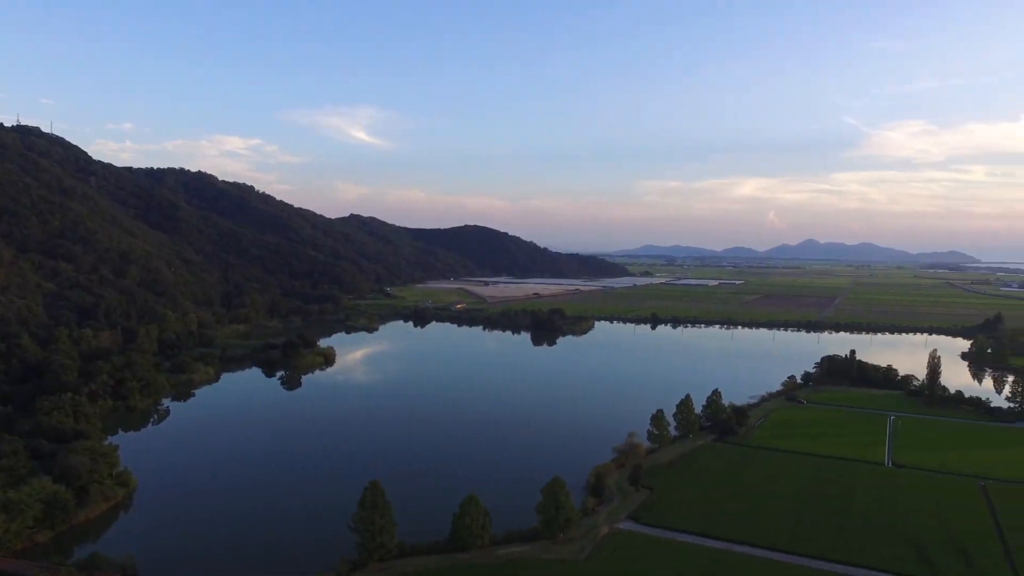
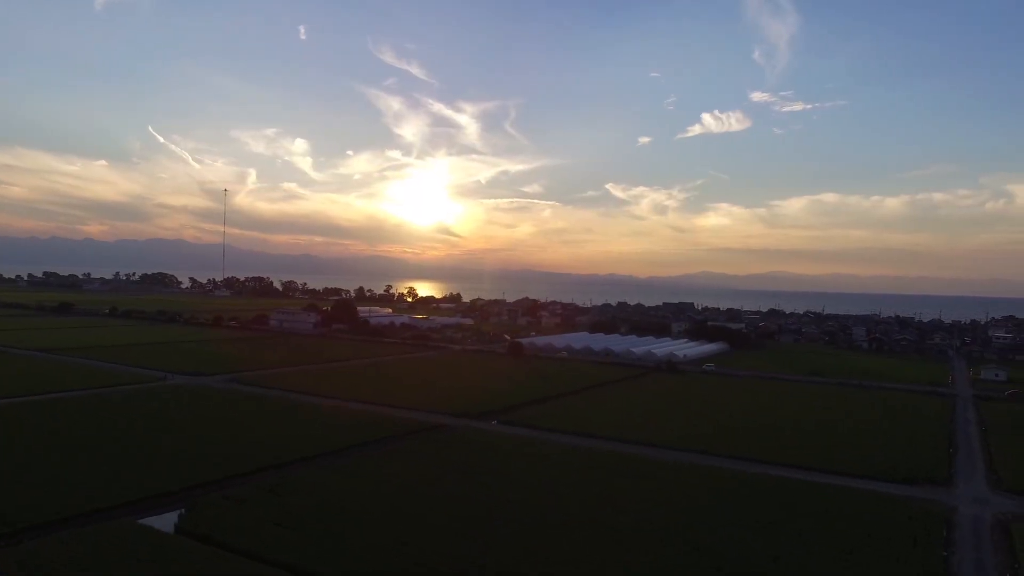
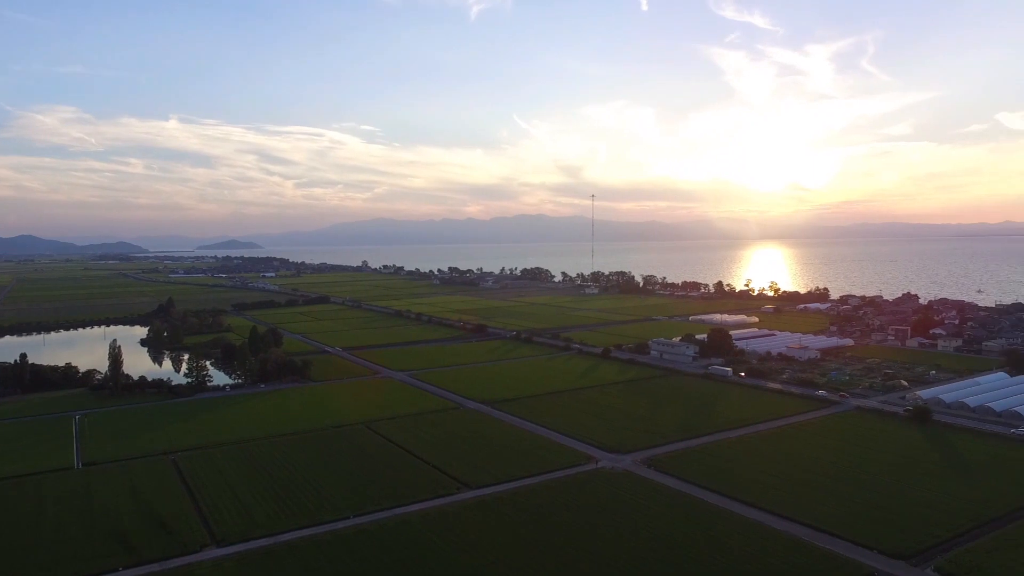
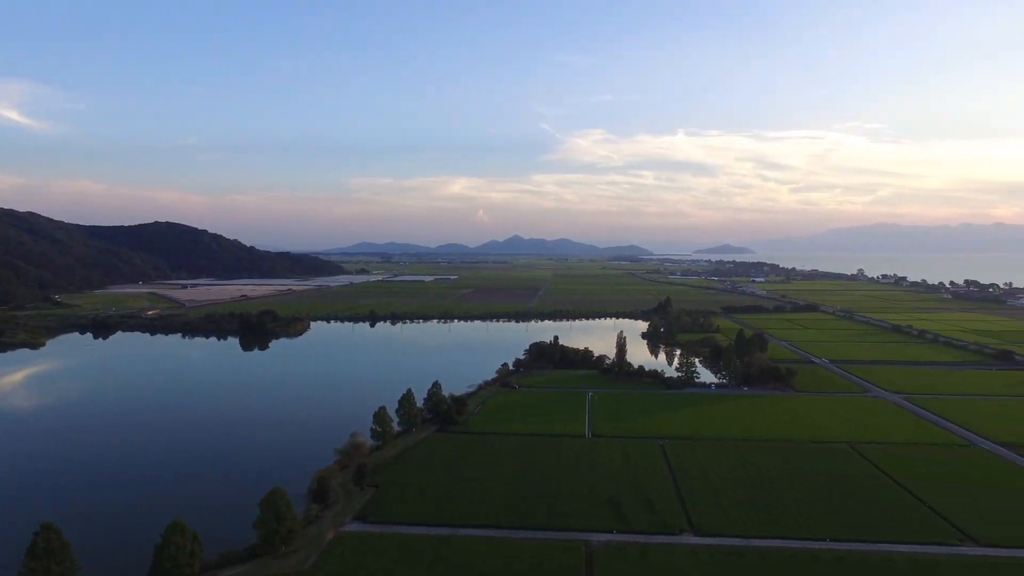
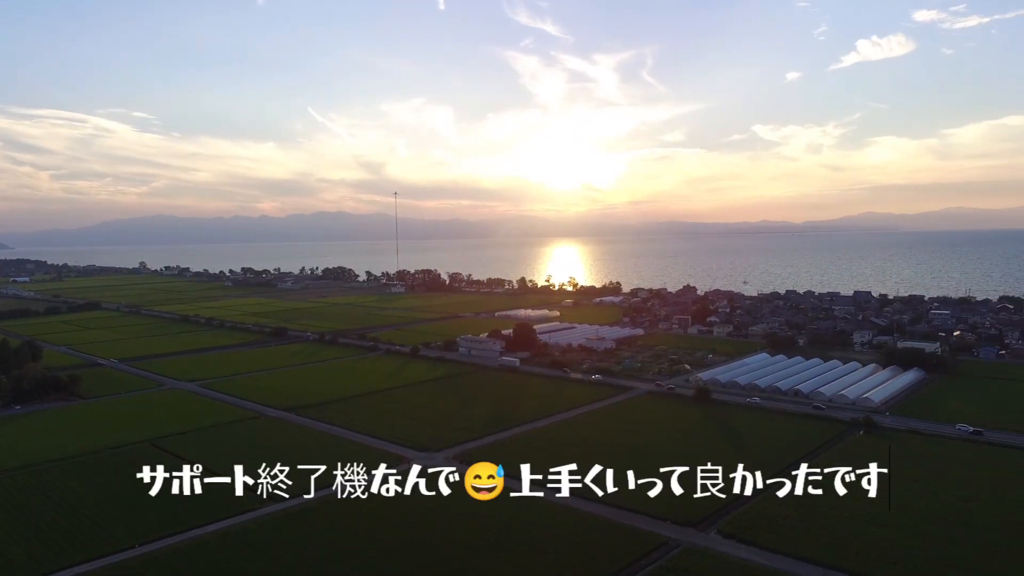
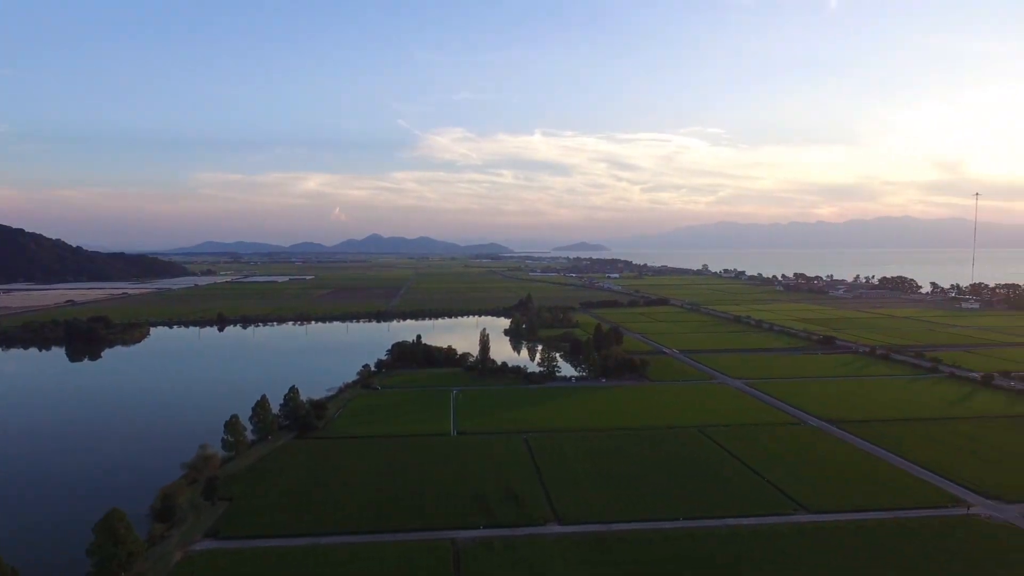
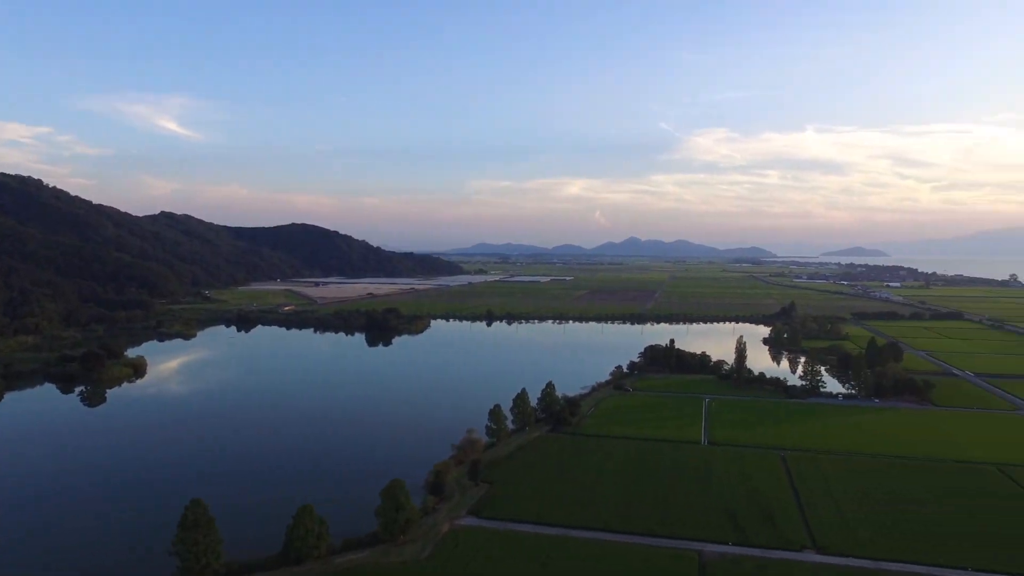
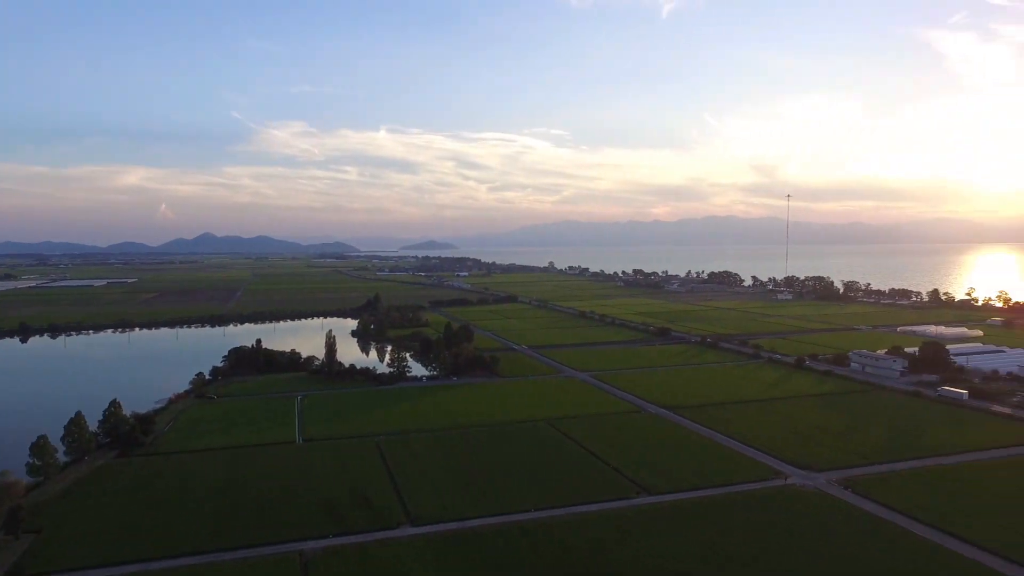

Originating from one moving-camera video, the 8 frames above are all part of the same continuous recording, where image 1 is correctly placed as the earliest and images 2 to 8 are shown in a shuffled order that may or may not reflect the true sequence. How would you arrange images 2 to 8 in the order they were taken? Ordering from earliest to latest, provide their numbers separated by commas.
7, 4, 6, 8, 3, 5, 2
